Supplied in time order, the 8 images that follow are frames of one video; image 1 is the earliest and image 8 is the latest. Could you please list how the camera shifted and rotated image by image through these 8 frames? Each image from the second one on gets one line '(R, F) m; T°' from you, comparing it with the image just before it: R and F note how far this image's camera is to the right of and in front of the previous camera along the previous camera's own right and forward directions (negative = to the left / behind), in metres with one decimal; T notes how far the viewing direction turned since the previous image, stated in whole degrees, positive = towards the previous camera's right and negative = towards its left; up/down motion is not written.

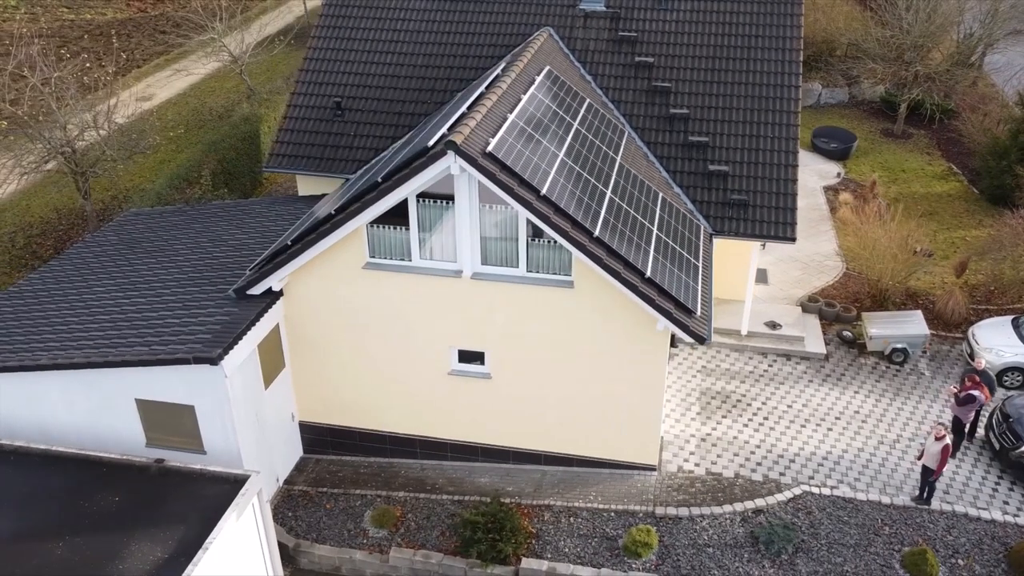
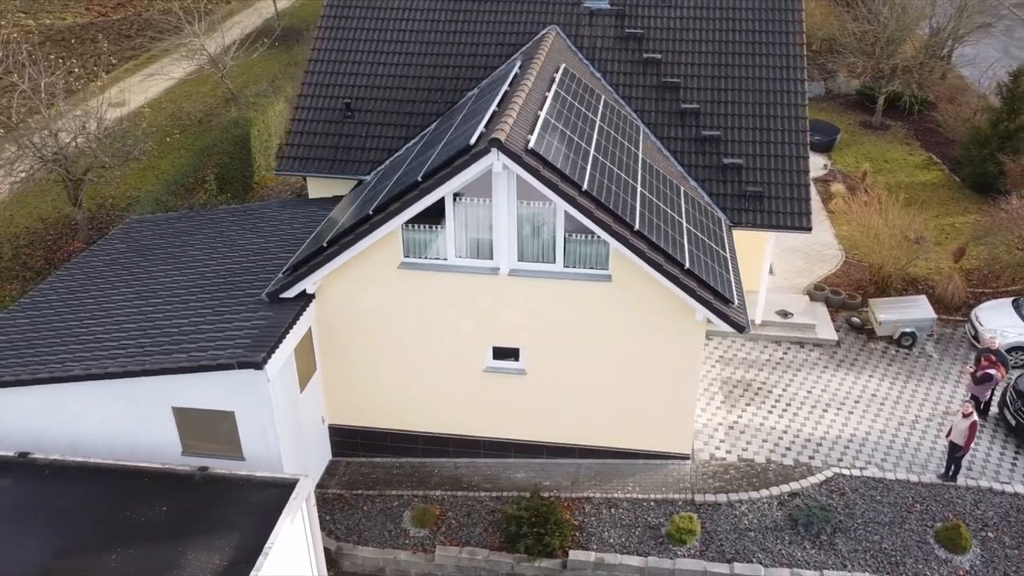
(-1.2, -0.1) m; +3°
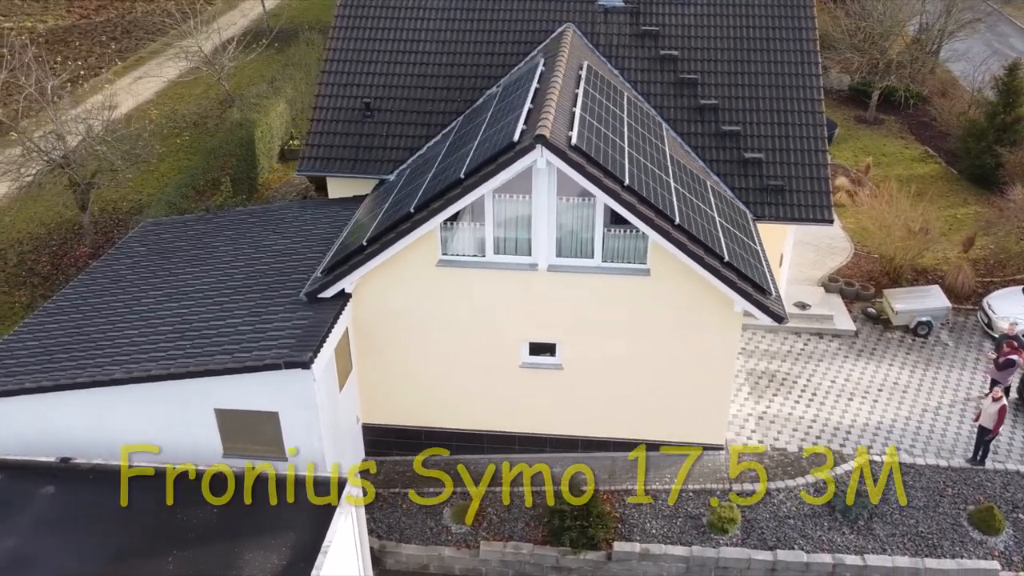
(-1.0, -0.1) m; +2°
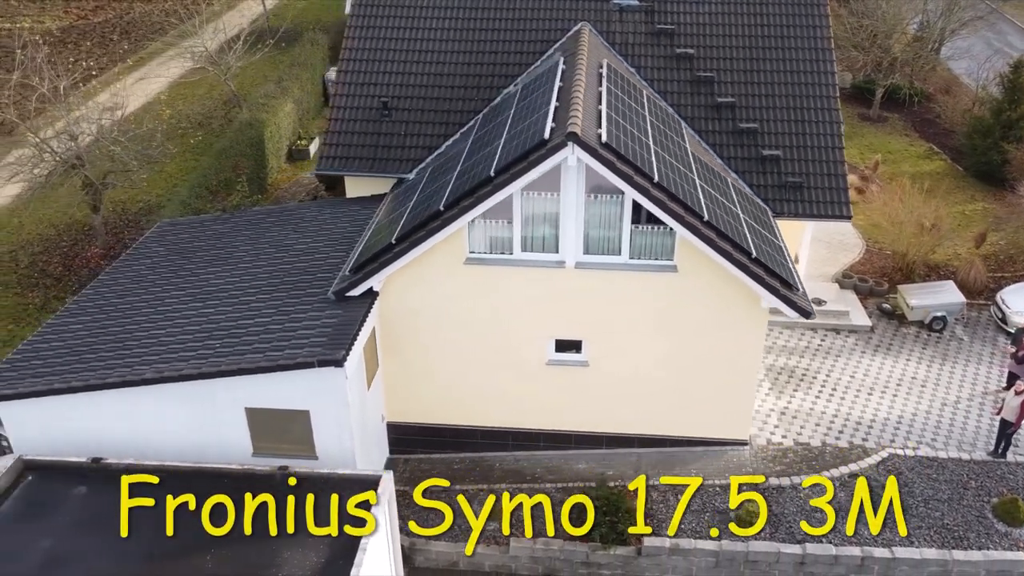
(-0.6, -0.1) m; +1°
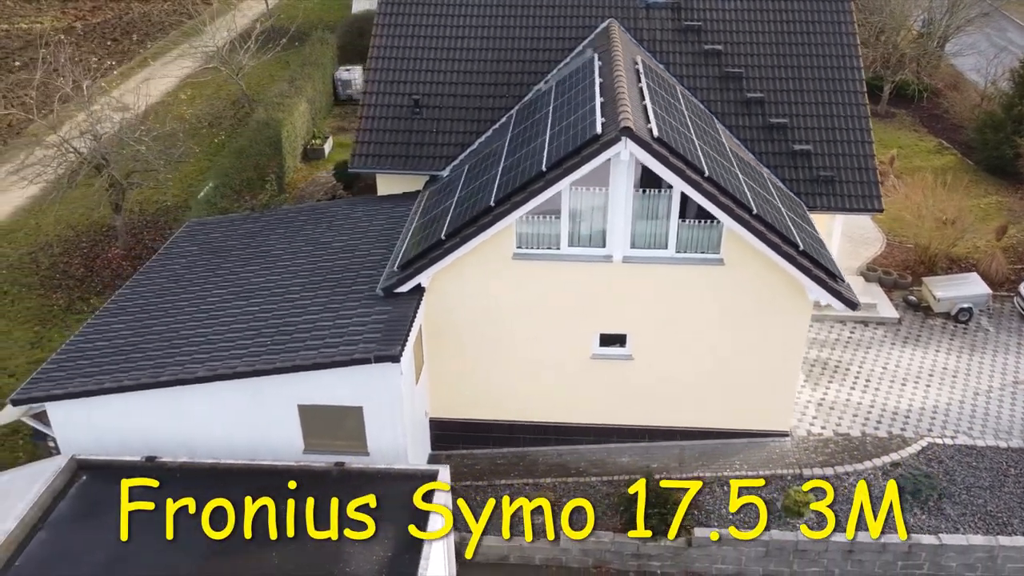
(-1.0, -0.1) m; +1°
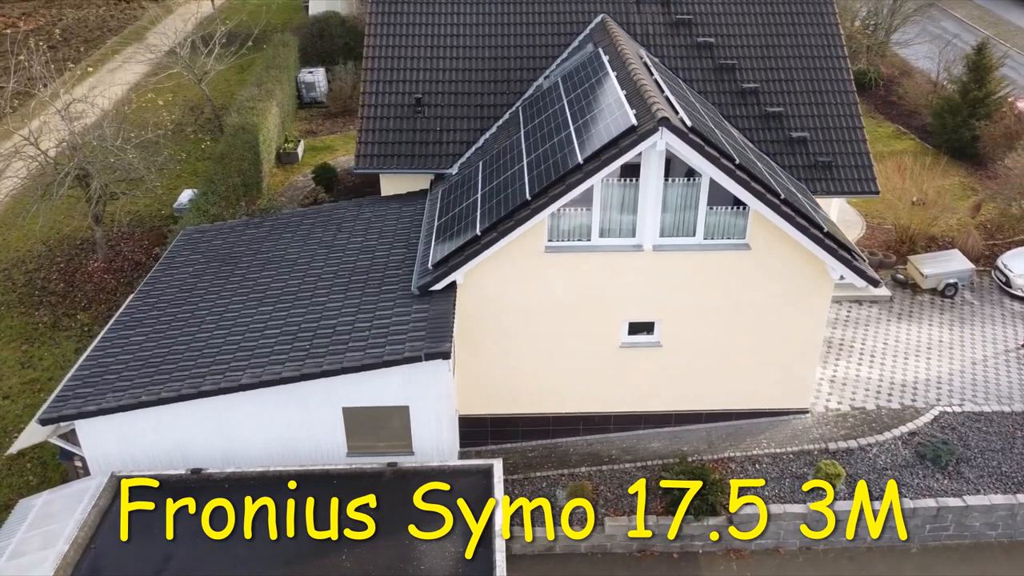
(-1.6, 0.0) m; +5°
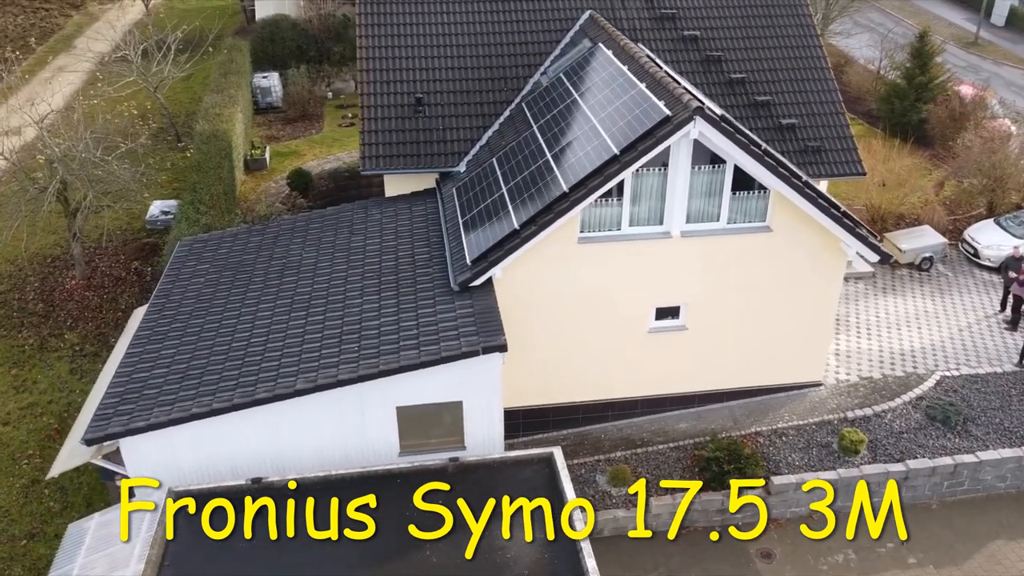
(-1.9, -0.1) m; +5°
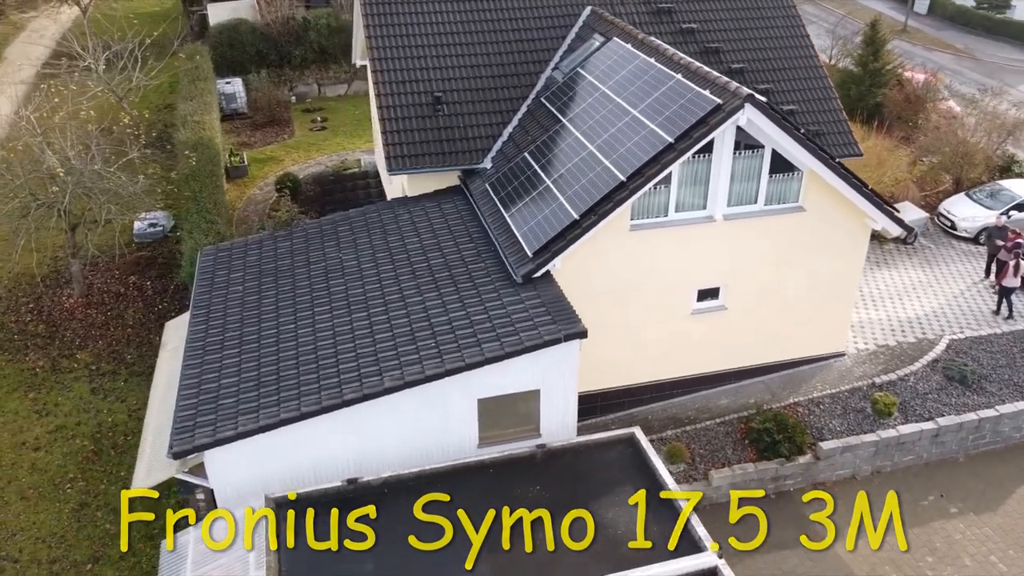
(-2.3, -0.2) m; +6°
